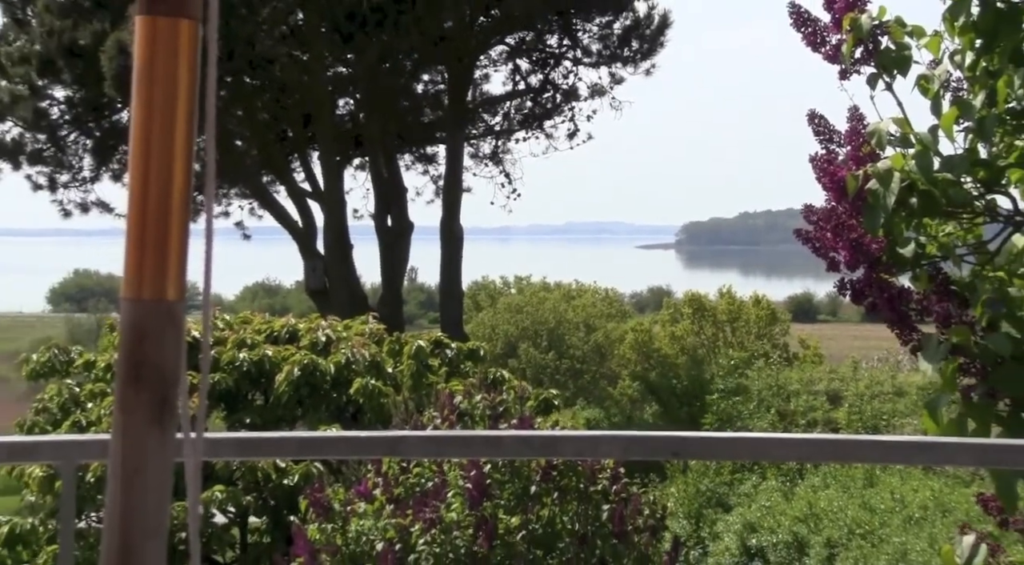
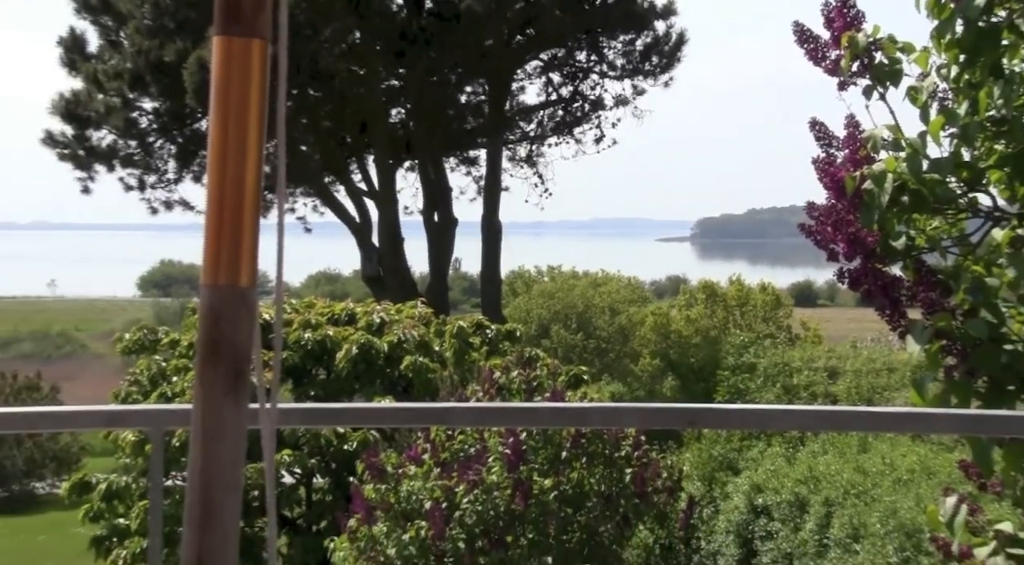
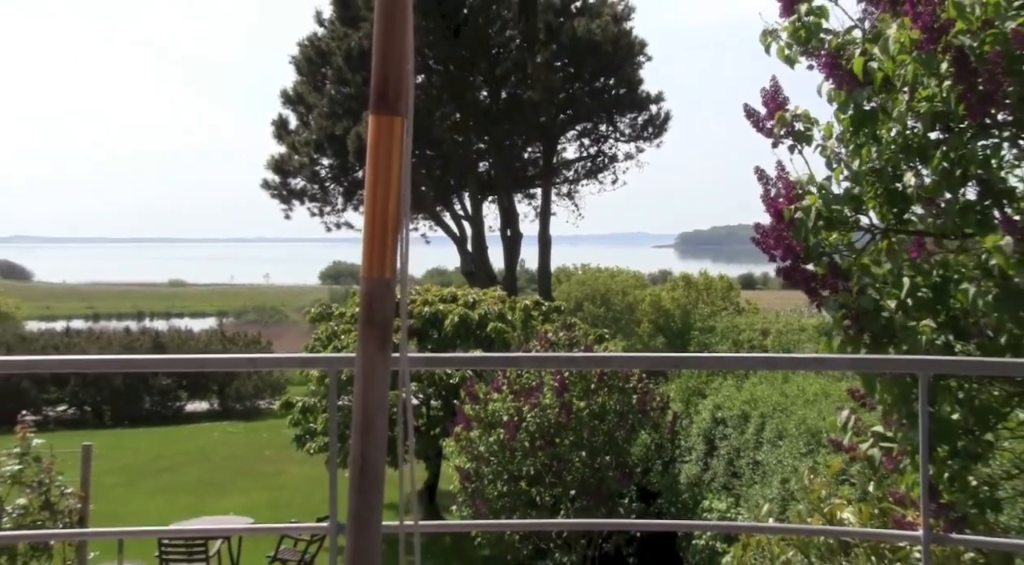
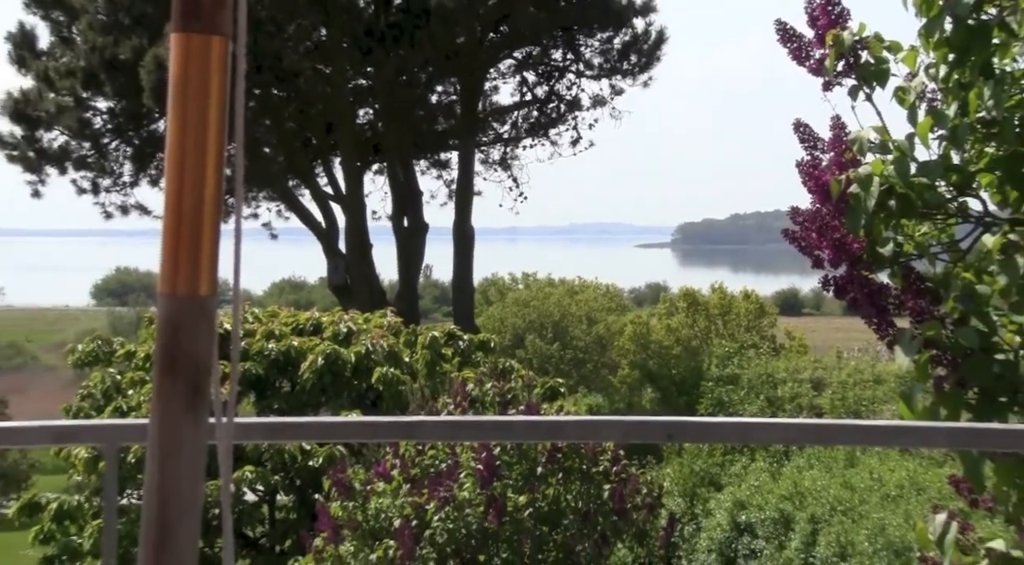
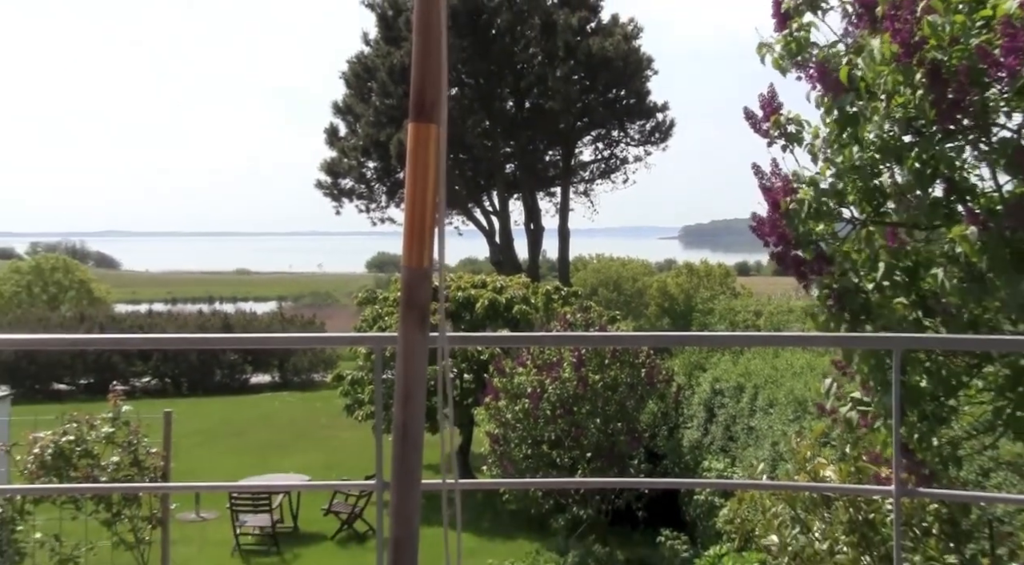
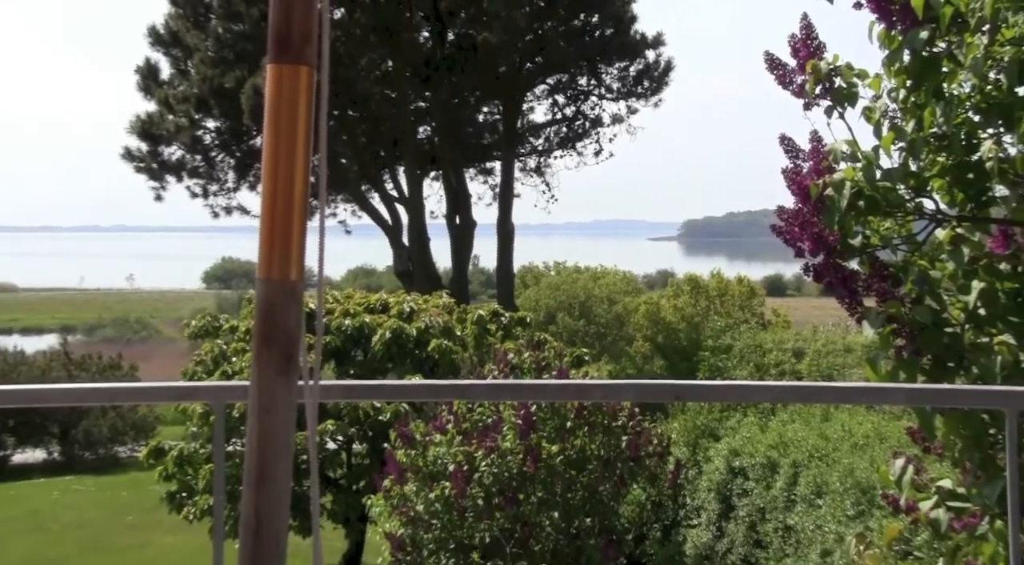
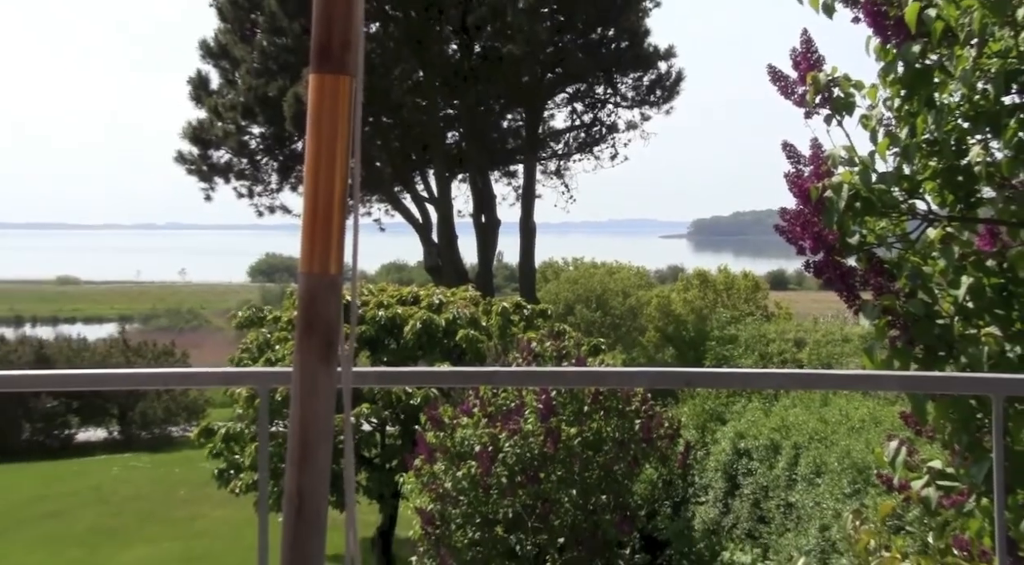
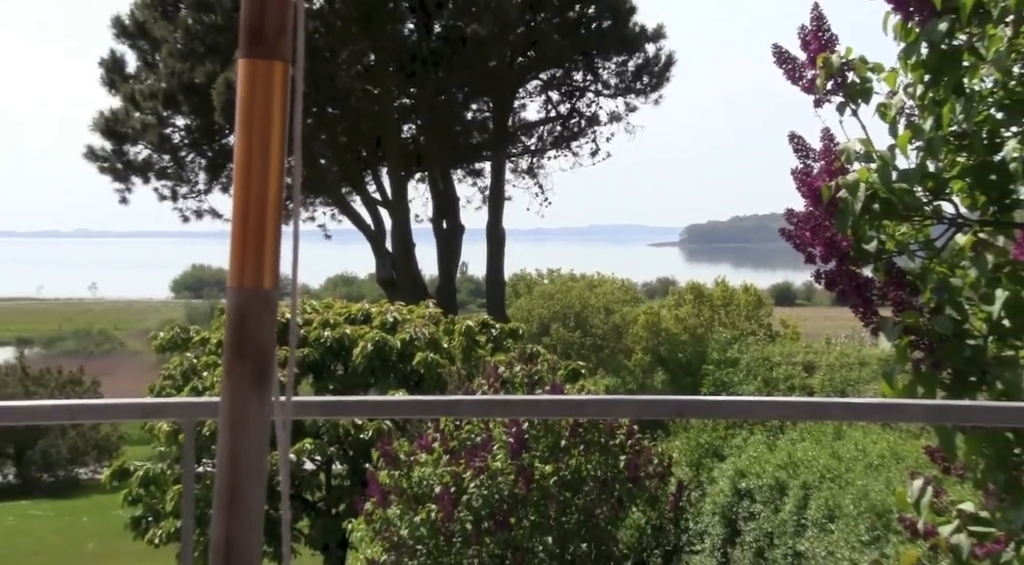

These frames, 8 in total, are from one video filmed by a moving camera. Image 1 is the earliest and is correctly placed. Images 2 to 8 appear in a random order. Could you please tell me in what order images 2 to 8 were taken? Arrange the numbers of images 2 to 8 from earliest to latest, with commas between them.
4, 2, 8, 6, 7, 3, 5
